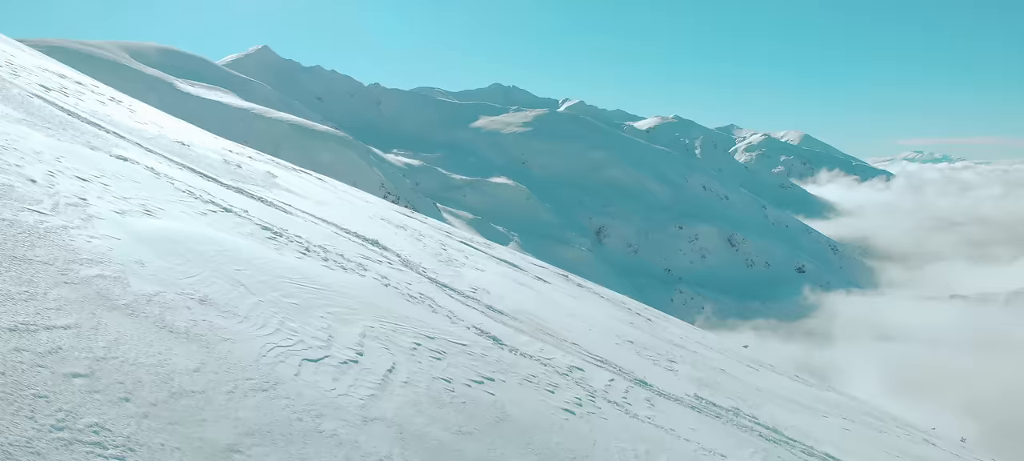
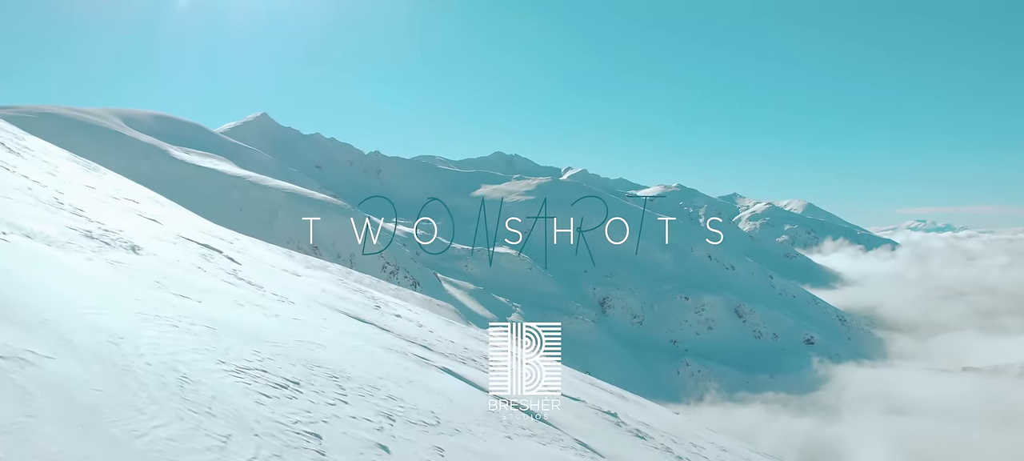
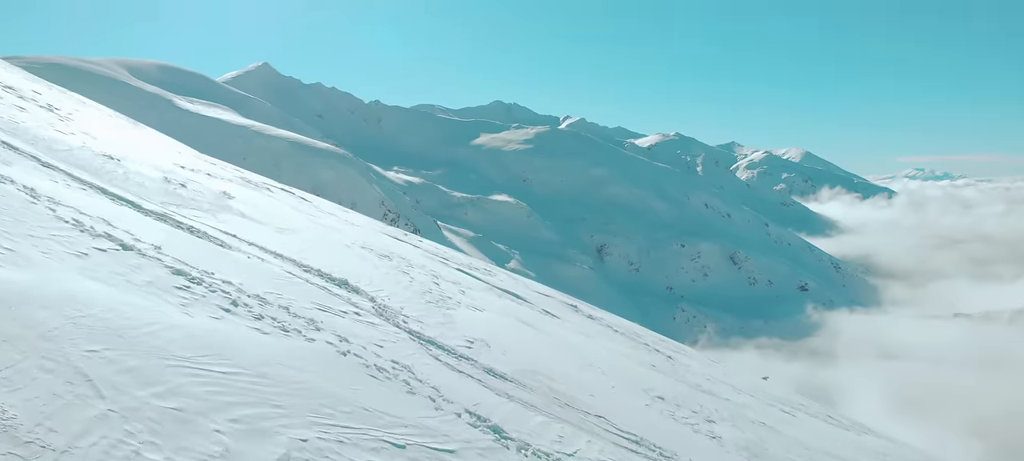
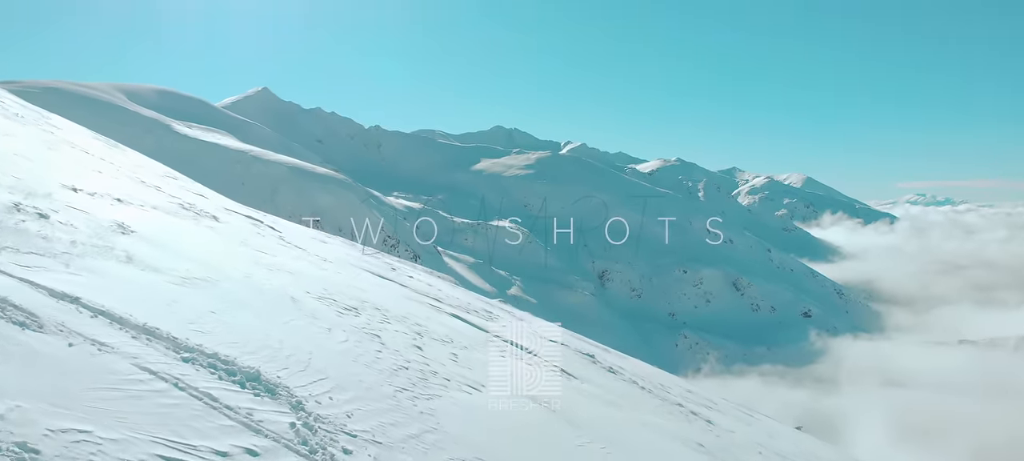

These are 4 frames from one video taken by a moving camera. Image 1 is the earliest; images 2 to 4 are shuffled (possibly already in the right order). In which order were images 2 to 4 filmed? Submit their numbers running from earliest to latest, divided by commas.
3, 4, 2
